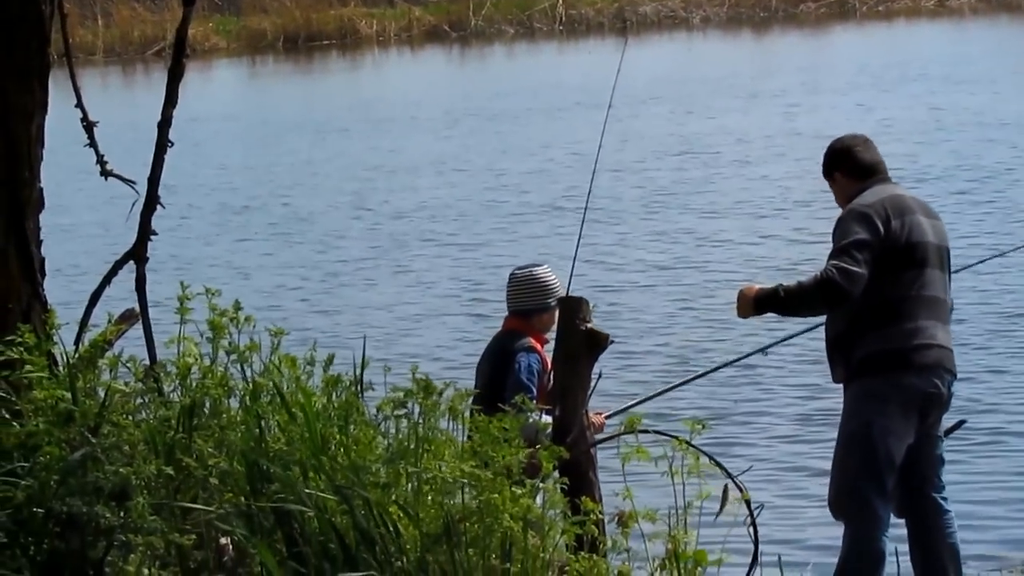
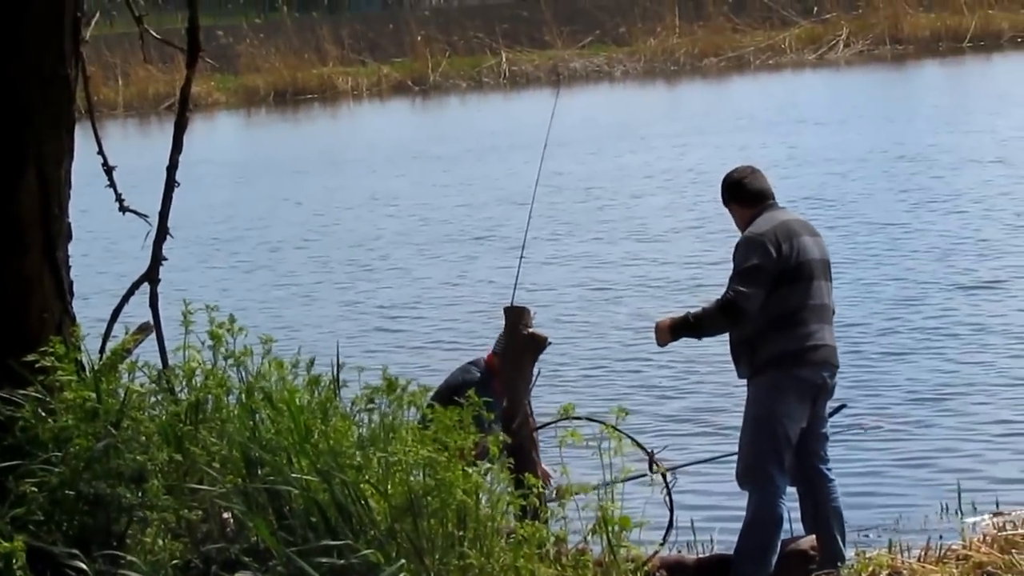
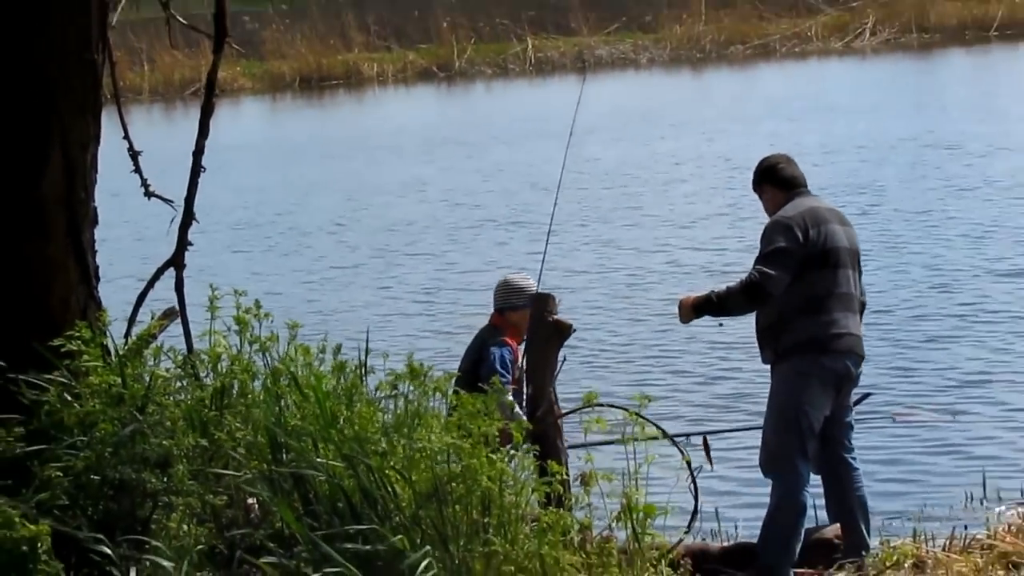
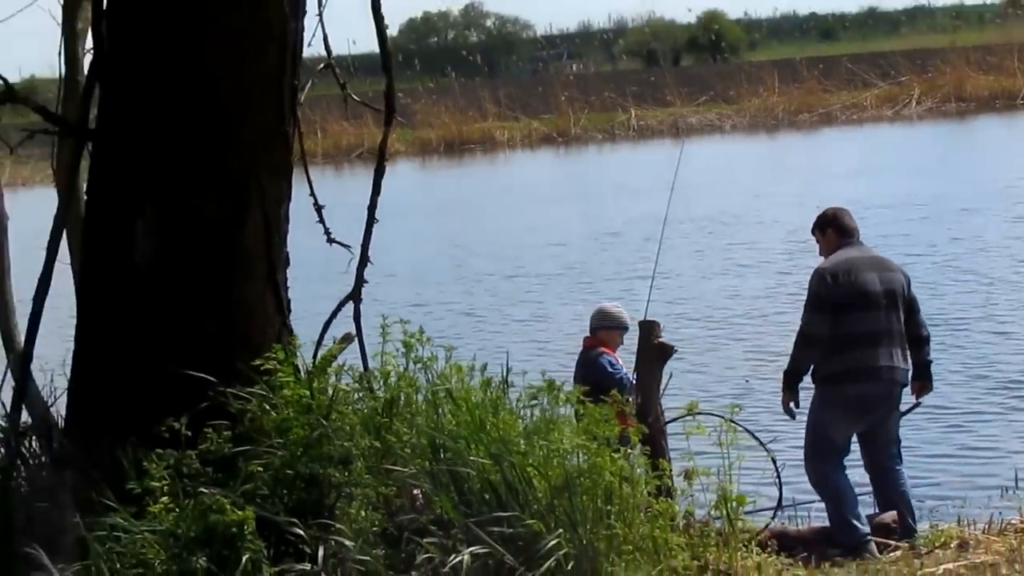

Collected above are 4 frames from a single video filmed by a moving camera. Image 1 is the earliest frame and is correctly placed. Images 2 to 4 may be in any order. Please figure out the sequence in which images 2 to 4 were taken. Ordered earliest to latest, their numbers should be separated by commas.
3, 2, 4
